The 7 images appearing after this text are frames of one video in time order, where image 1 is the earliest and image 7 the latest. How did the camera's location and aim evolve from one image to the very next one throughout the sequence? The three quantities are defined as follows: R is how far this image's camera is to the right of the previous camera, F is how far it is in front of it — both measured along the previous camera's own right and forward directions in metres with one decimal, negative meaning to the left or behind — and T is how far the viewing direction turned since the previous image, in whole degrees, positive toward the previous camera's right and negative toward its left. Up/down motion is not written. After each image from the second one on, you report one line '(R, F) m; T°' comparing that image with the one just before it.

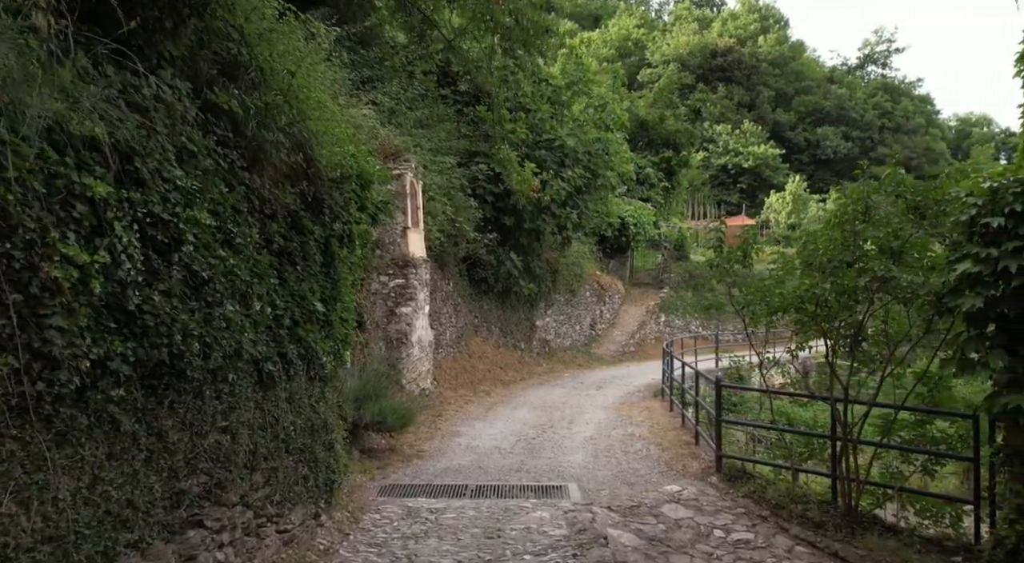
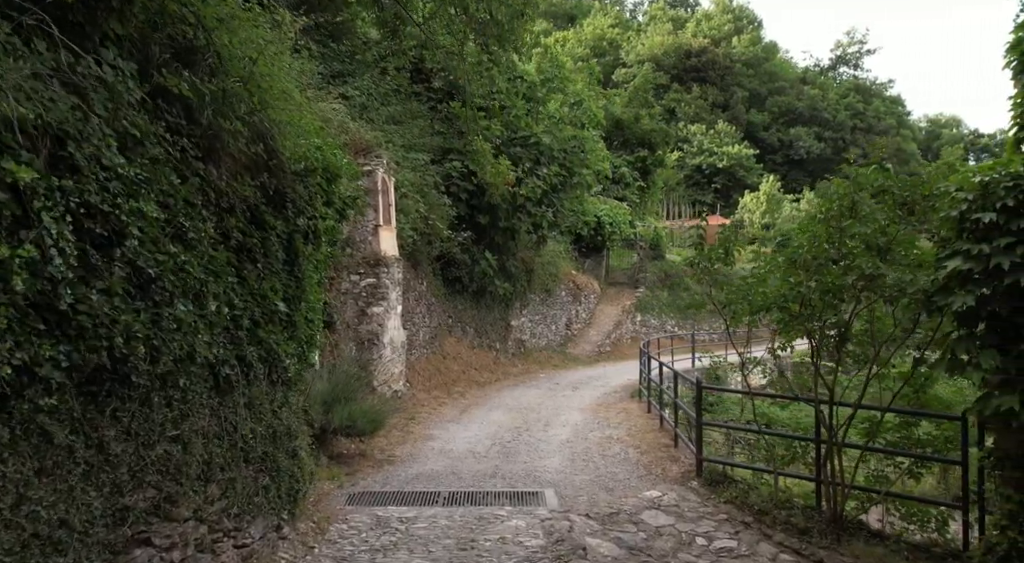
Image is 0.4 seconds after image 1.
(0.0, +0.3) m; +2°
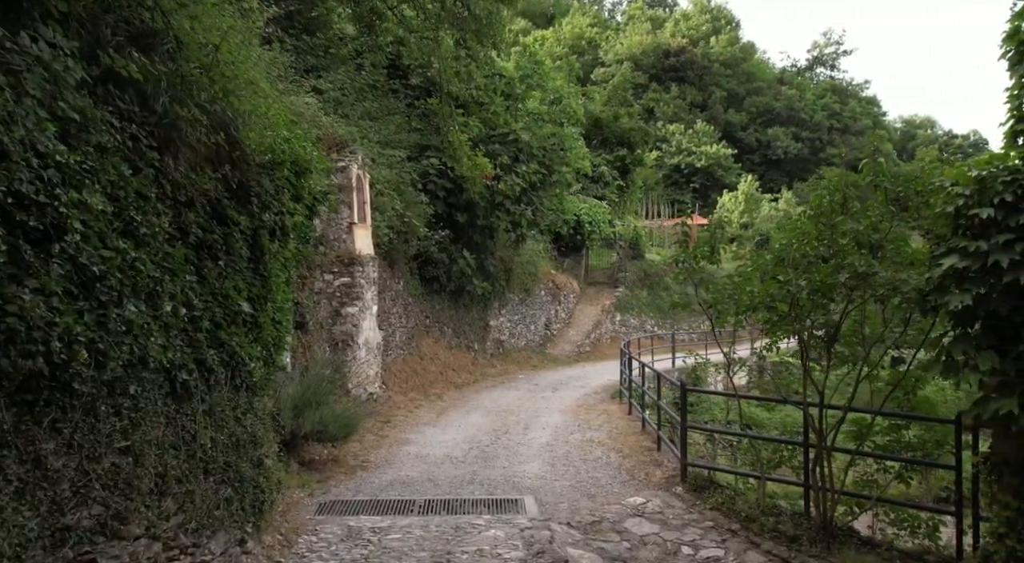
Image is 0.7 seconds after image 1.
(0.0, +0.3) m; +1°
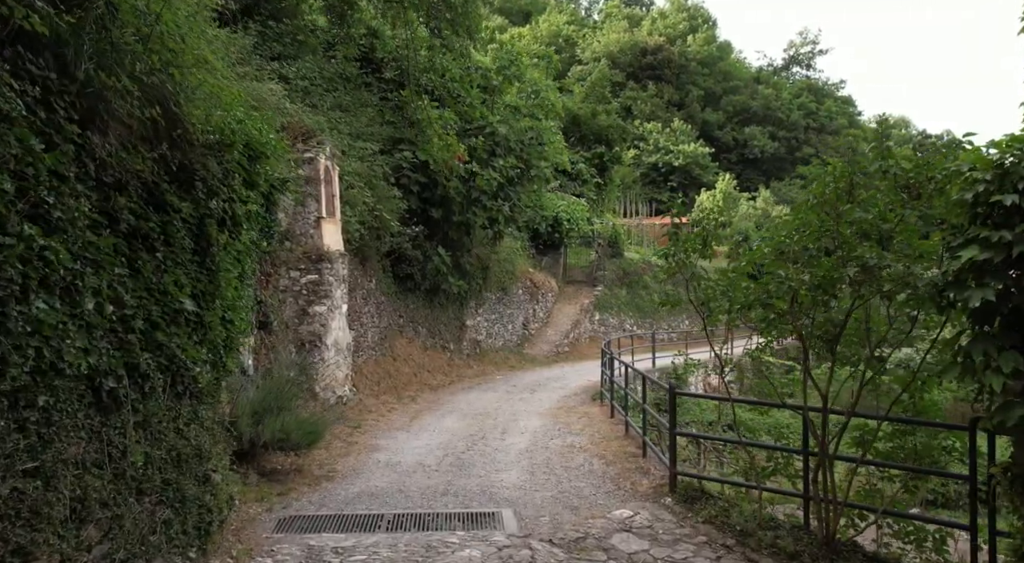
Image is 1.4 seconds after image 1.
(0.0, +0.6) m; +2°
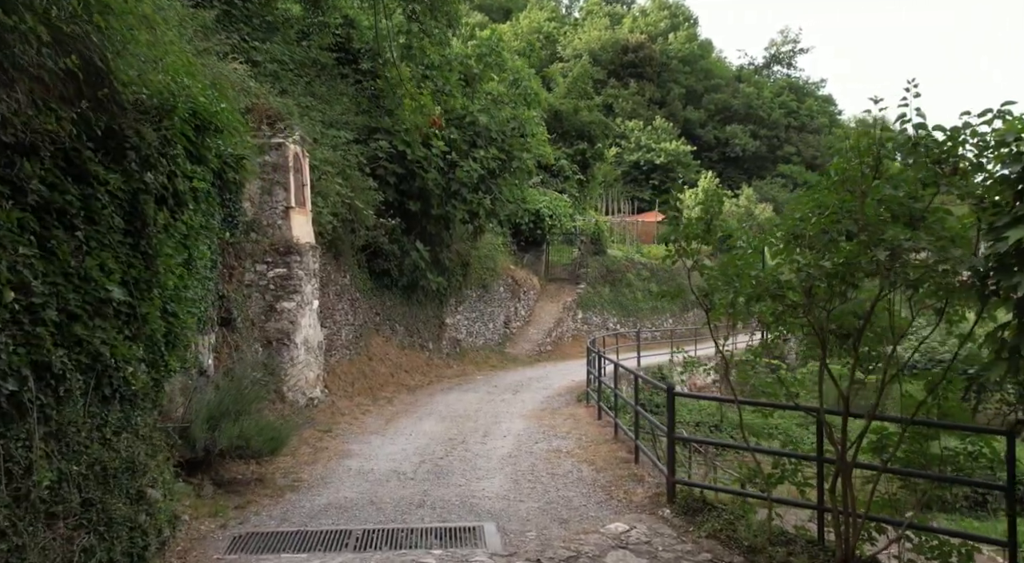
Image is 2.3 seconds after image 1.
(0.0, +0.7) m; +1°
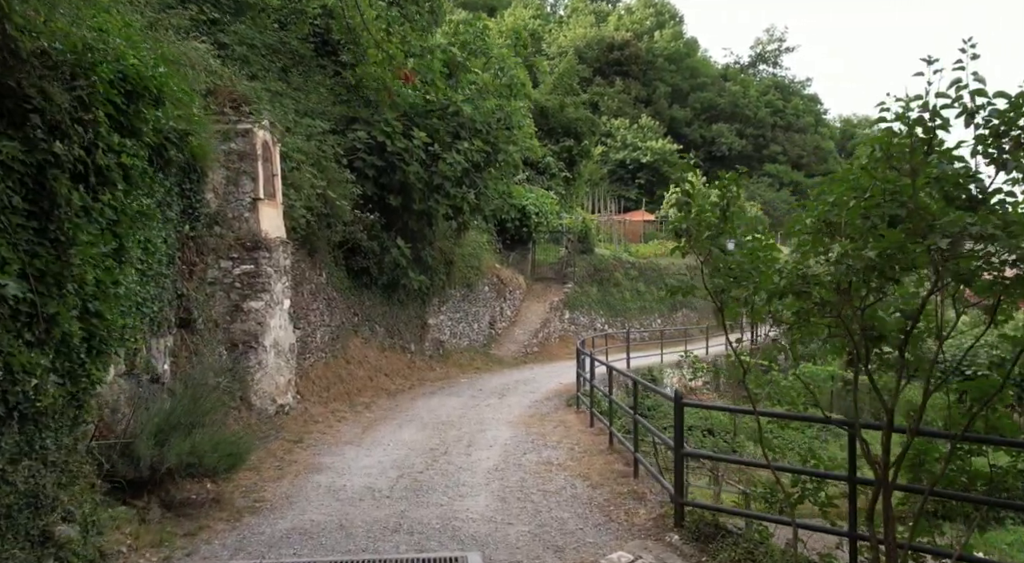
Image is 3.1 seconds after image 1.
(0.0, +0.8) m; +1°
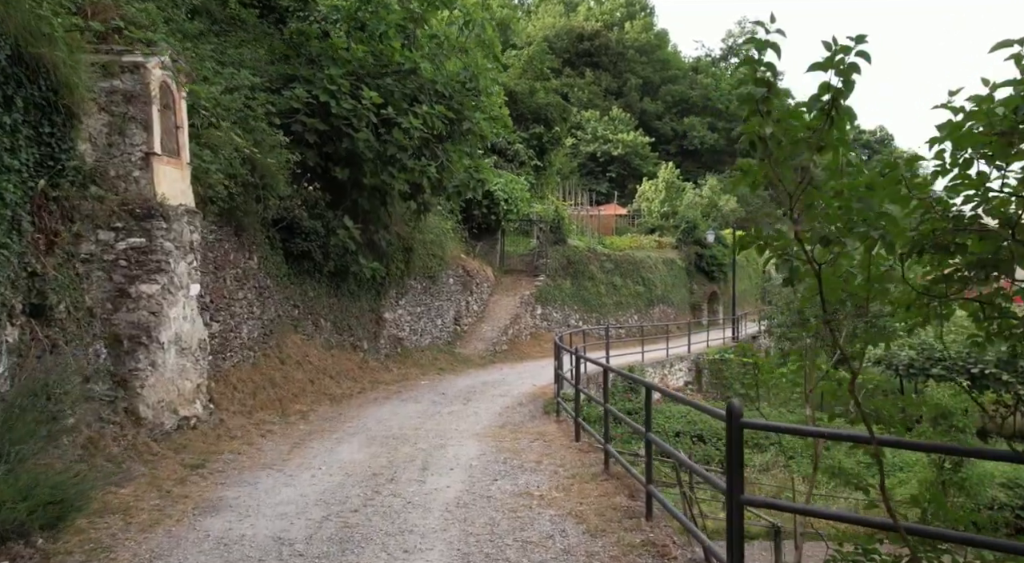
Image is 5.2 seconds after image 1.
(0.0, +2.1) m; +2°
